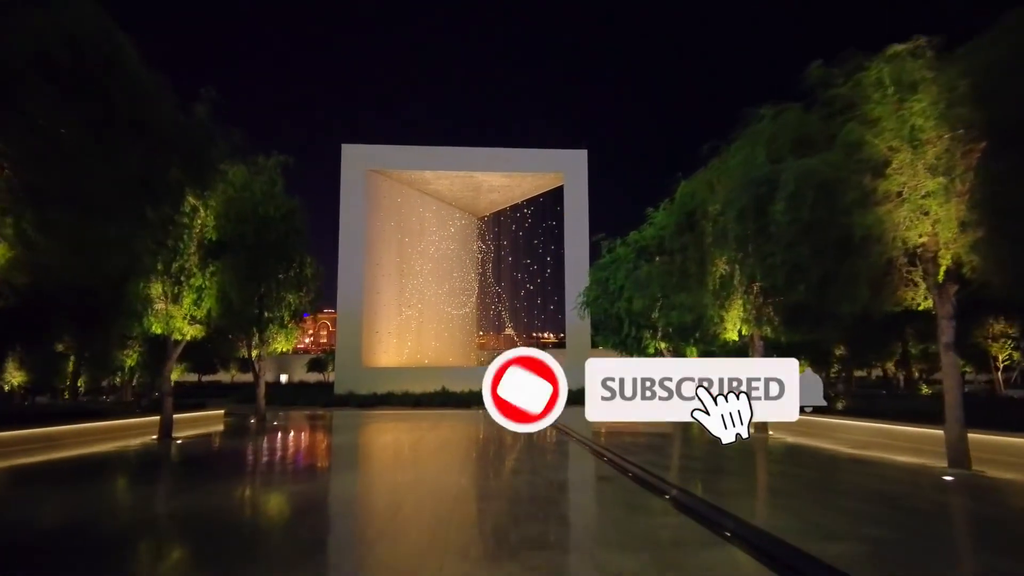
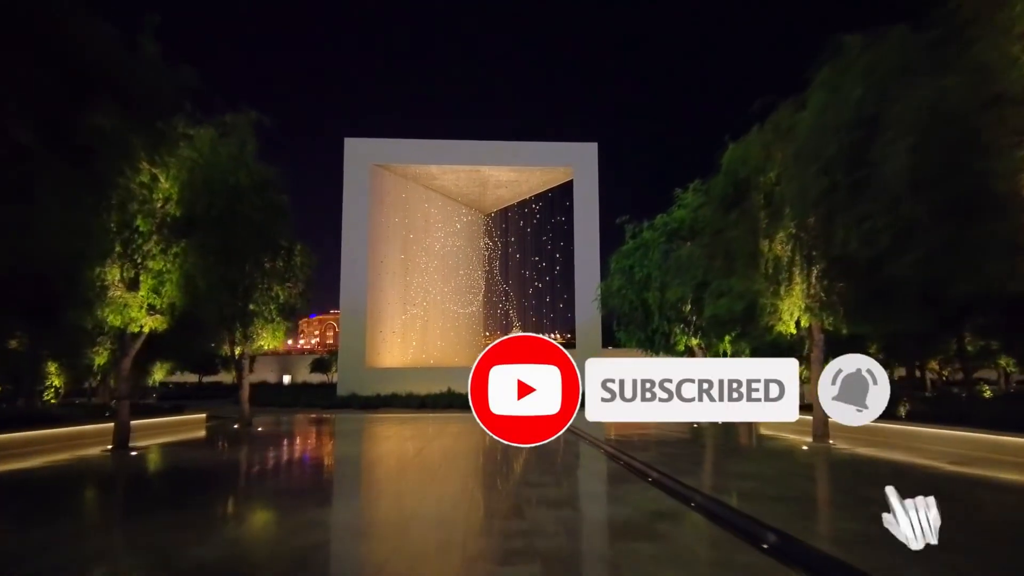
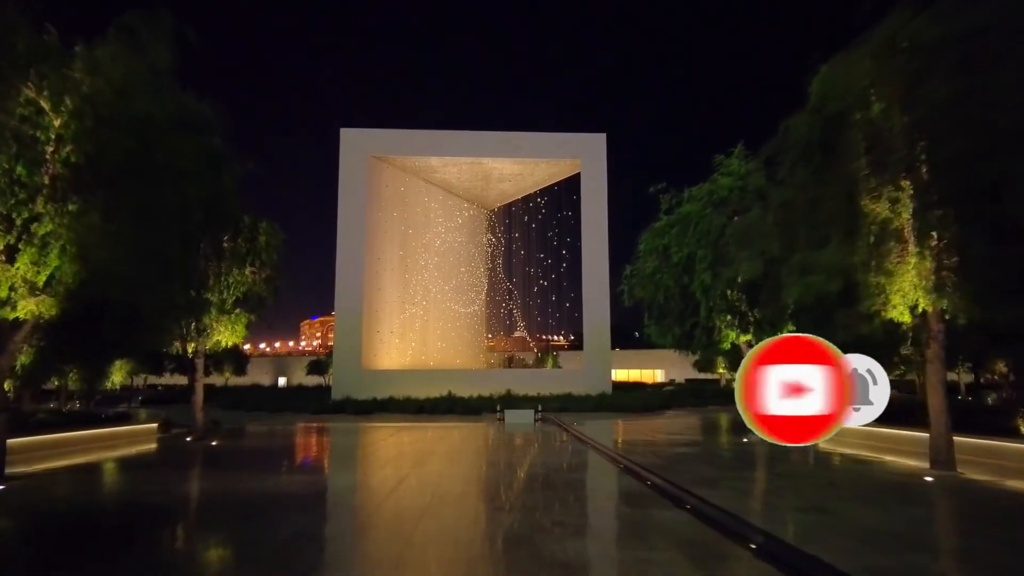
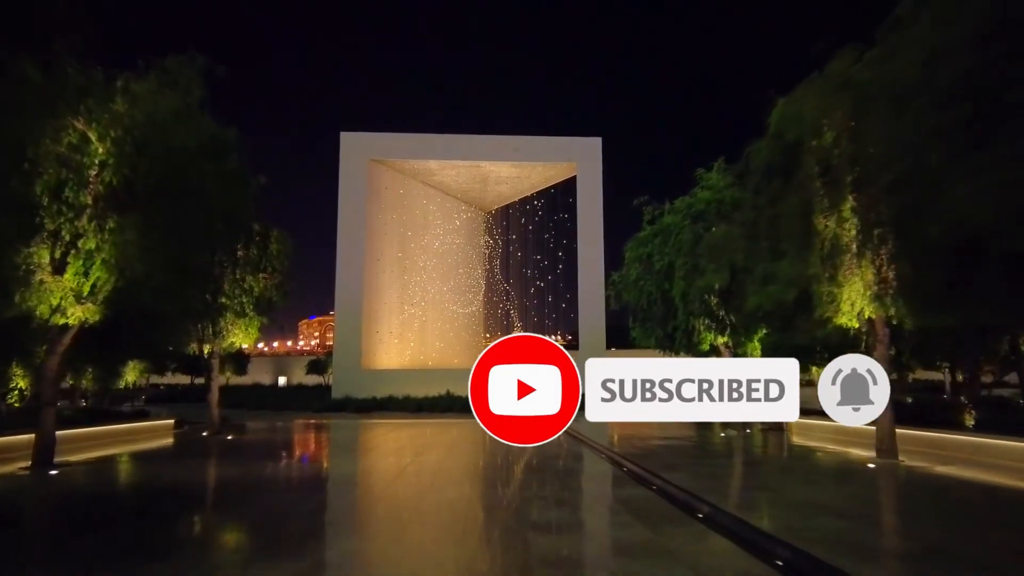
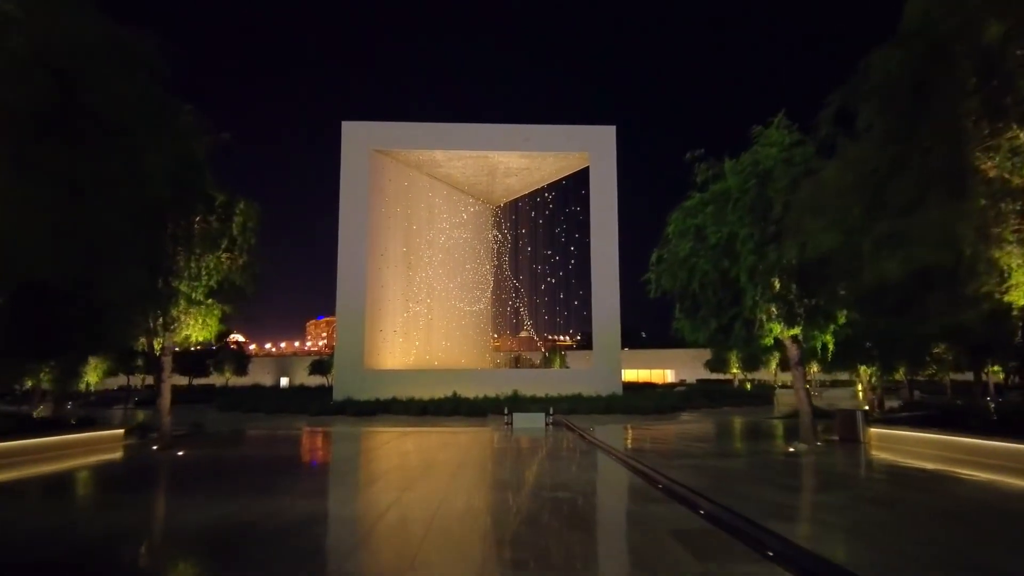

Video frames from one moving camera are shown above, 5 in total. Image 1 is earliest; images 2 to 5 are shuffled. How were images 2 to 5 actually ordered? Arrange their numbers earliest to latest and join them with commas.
2, 4, 3, 5
